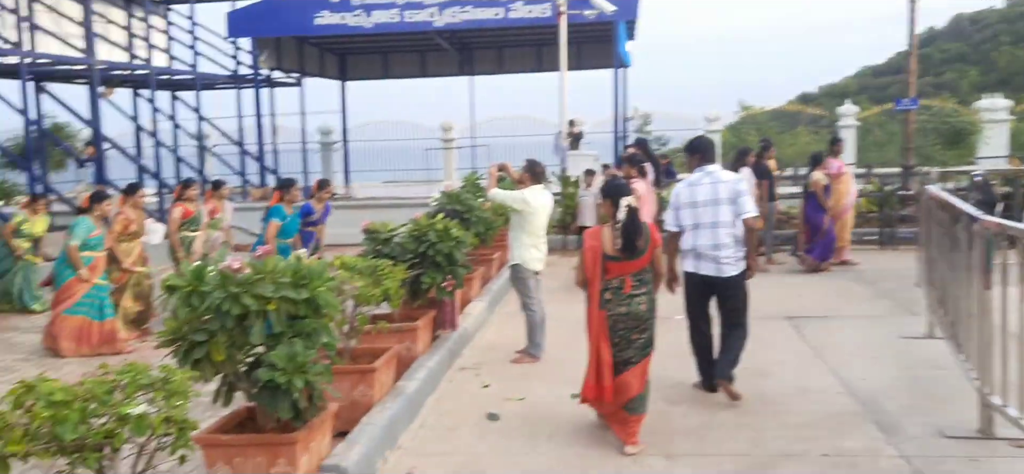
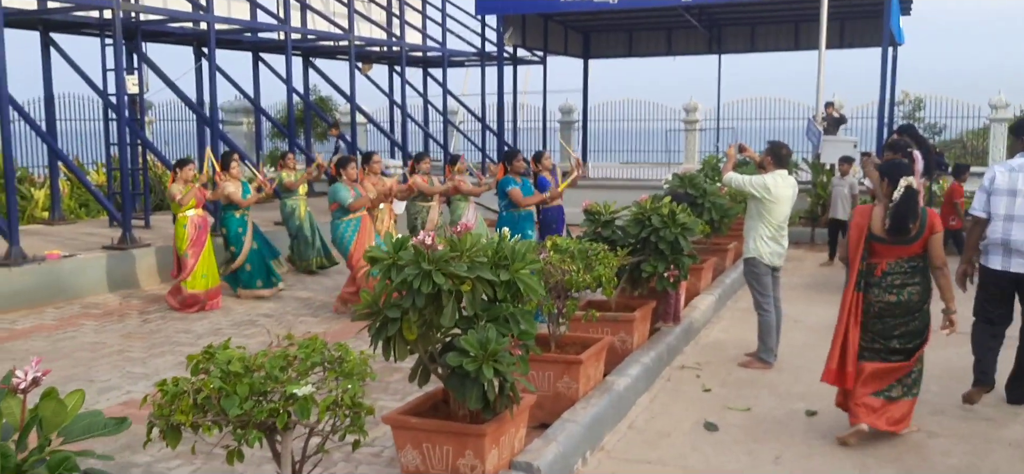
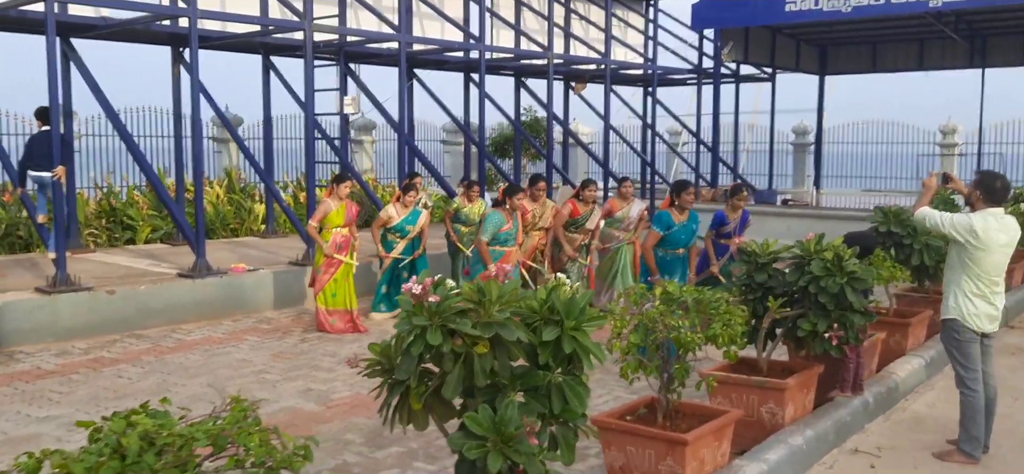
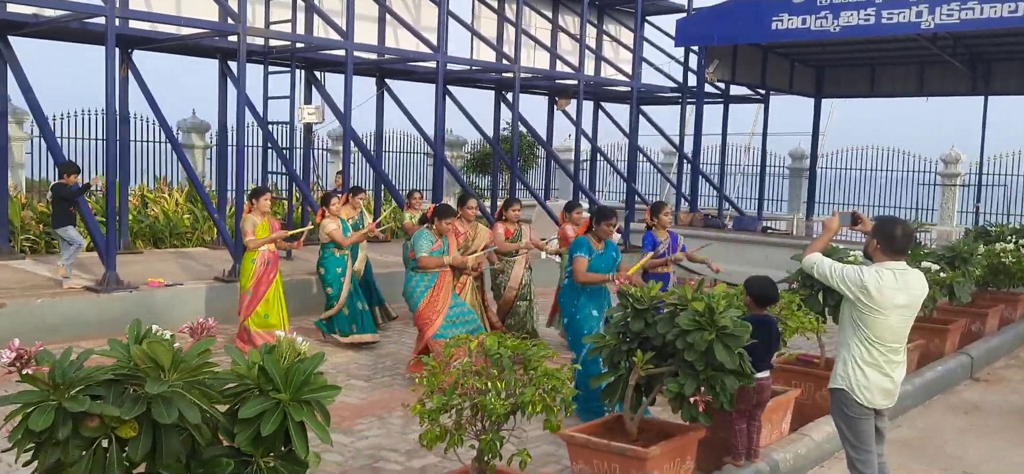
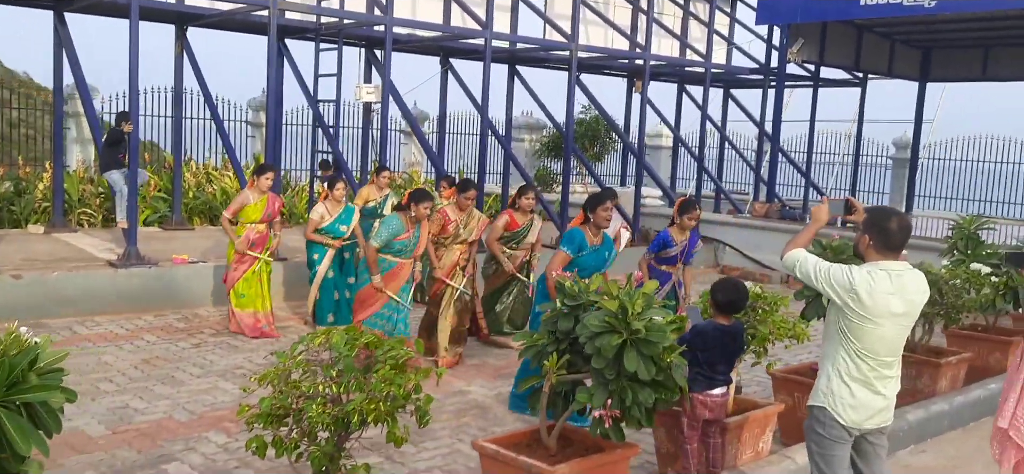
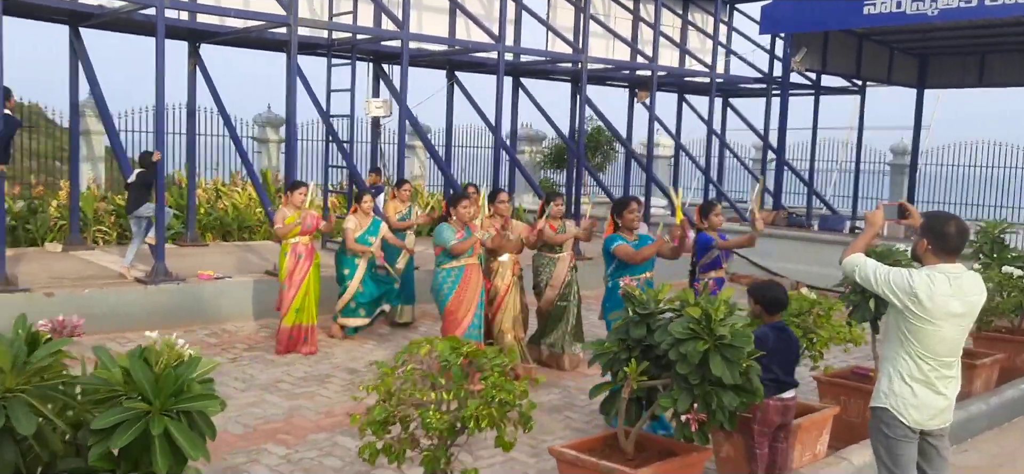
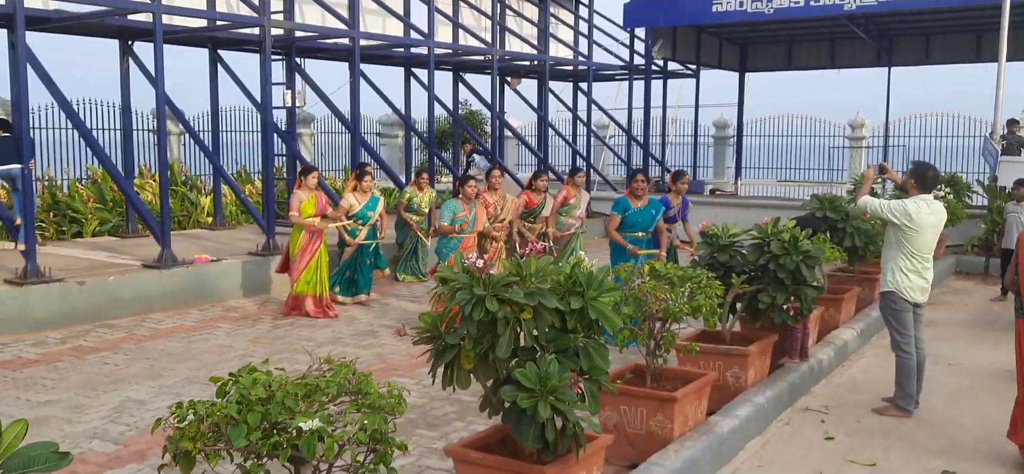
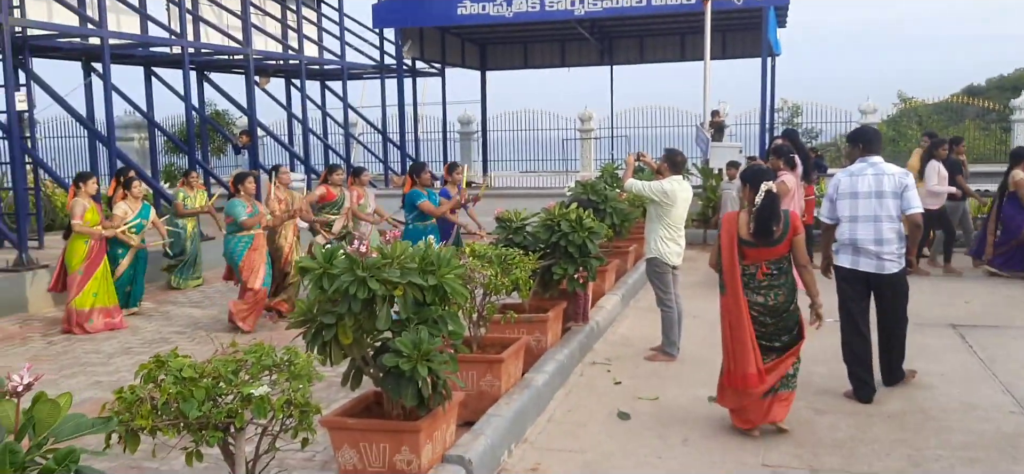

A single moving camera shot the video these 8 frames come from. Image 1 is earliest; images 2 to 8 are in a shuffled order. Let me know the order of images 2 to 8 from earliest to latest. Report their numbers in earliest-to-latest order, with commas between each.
8, 2, 7, 3, 4, 6, 5
